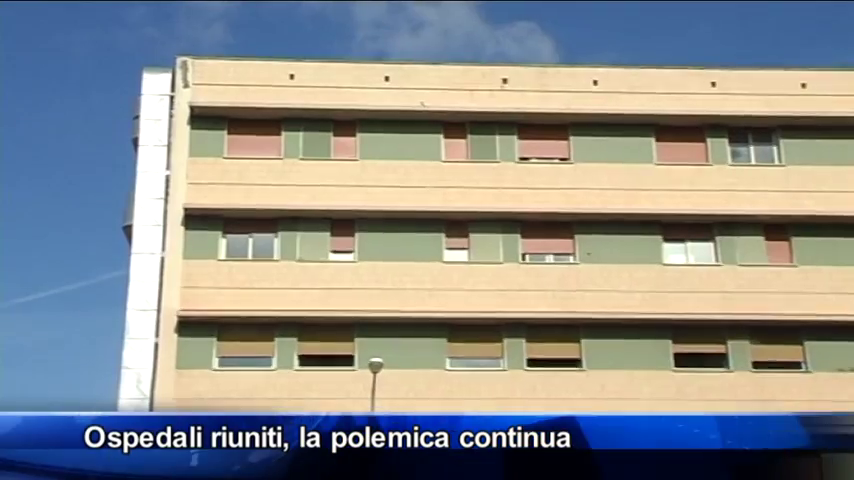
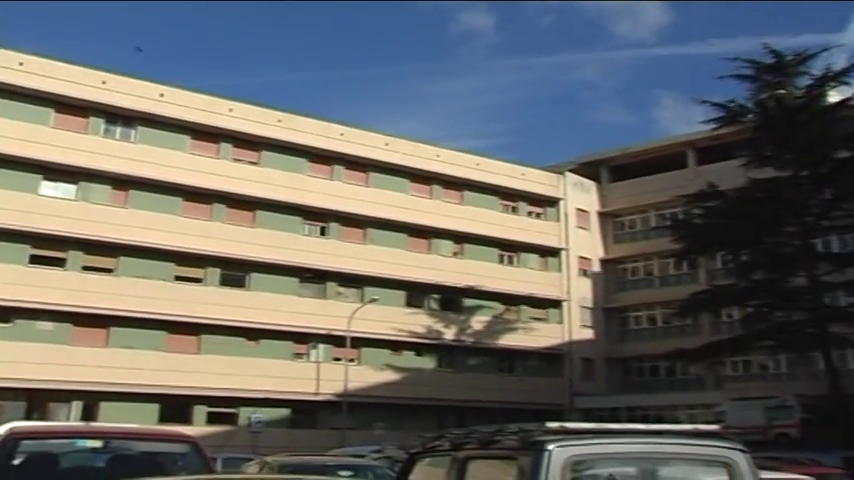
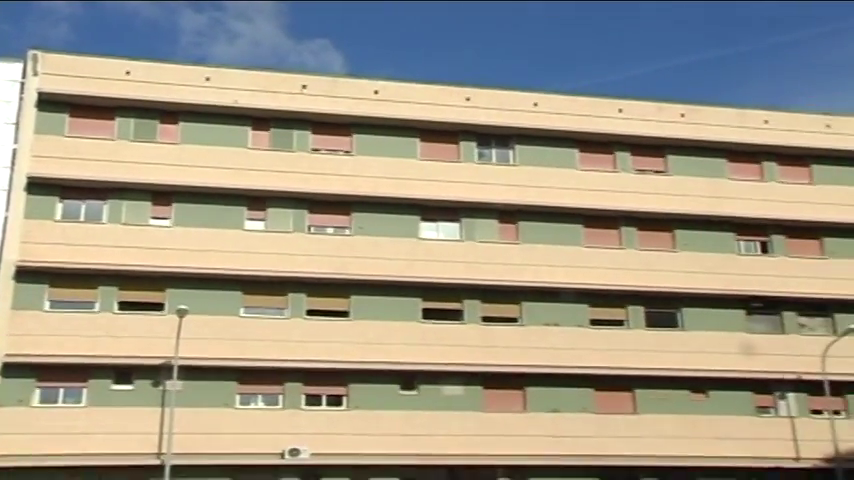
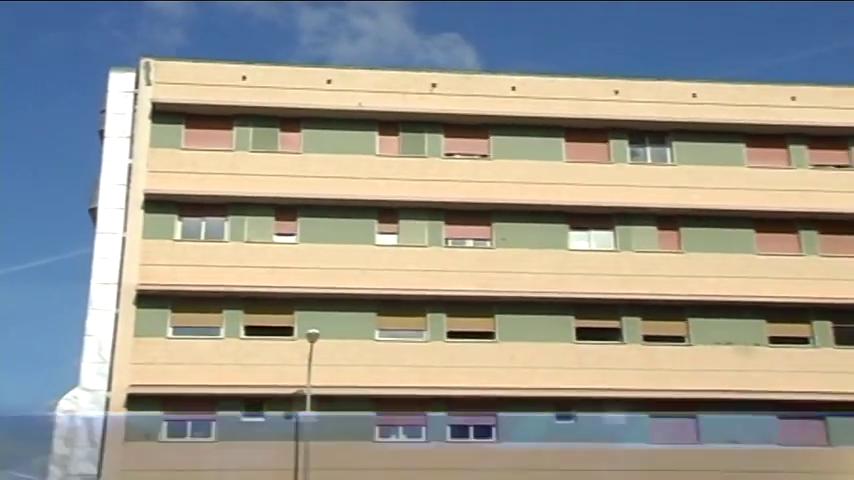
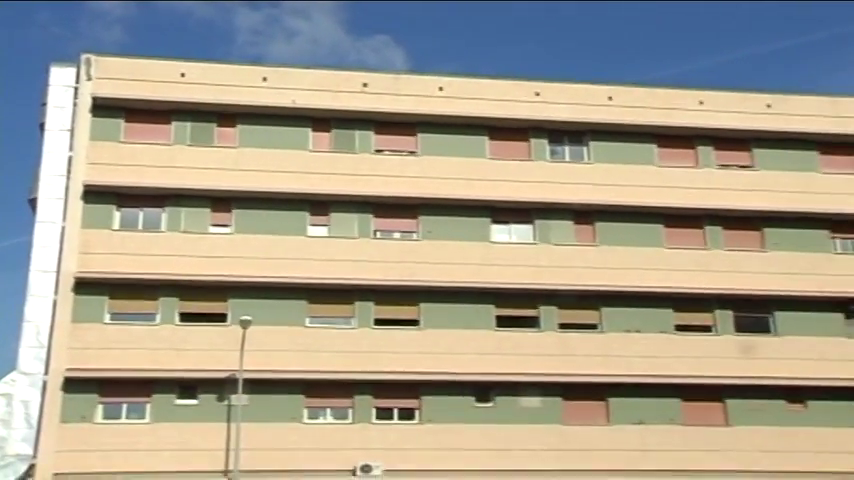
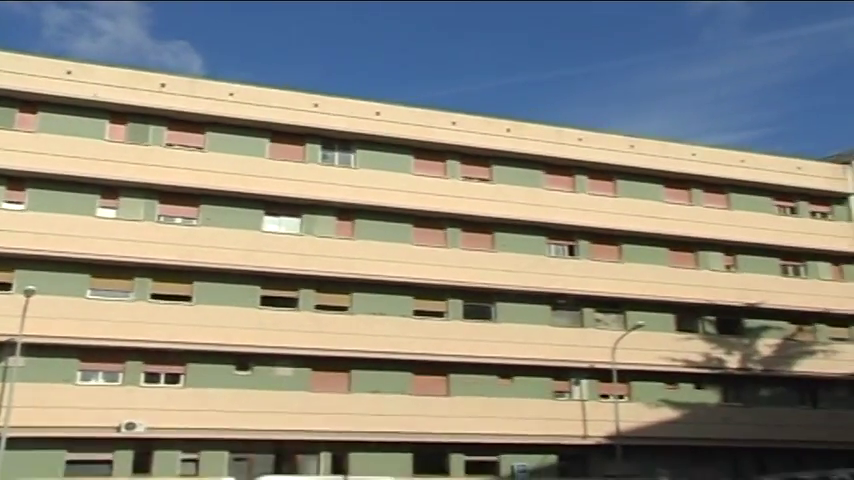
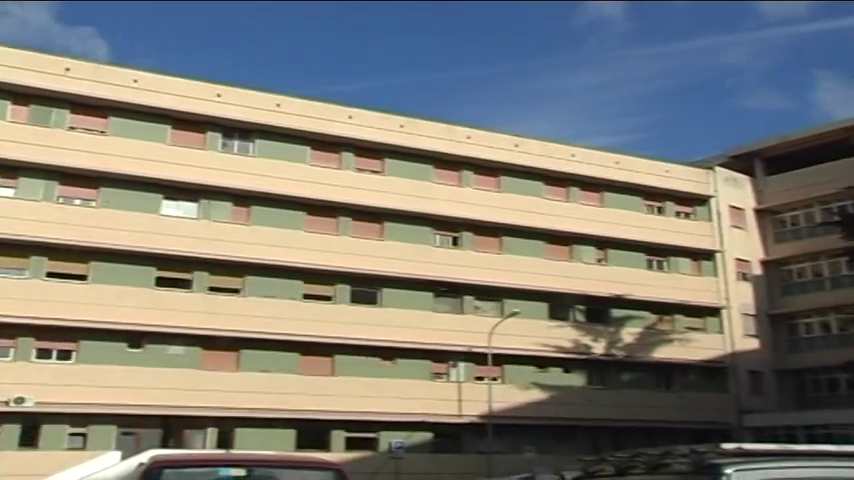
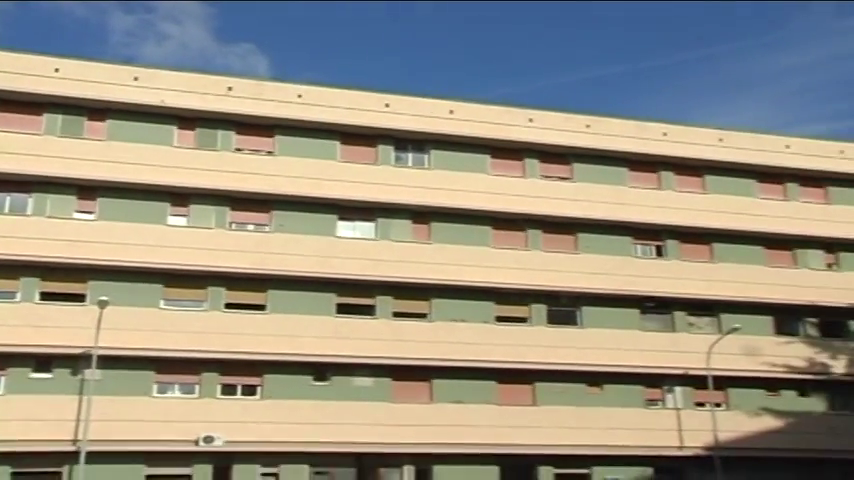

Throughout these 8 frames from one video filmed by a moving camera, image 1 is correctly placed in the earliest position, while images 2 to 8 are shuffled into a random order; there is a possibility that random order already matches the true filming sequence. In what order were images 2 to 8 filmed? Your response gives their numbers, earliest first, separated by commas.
4, 5, 3, 8, 6, 7, 2
